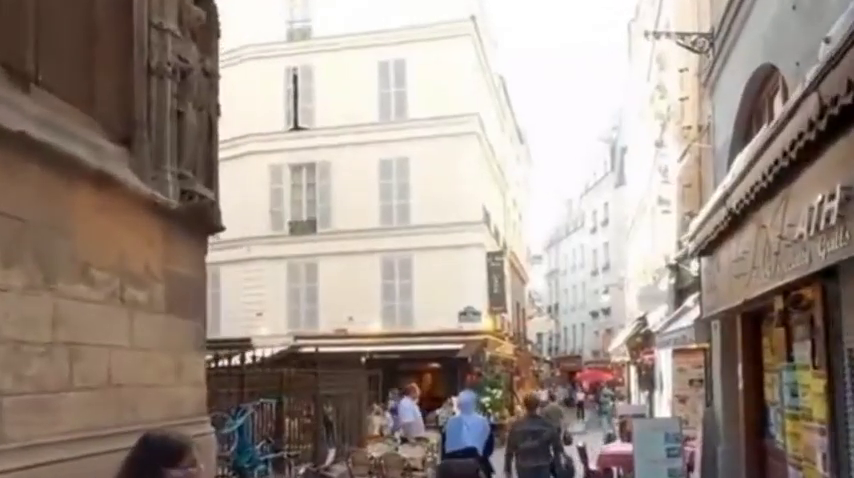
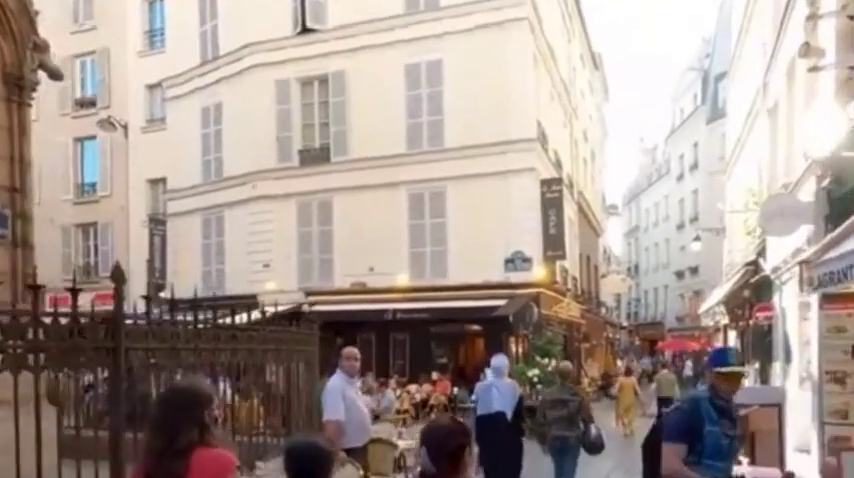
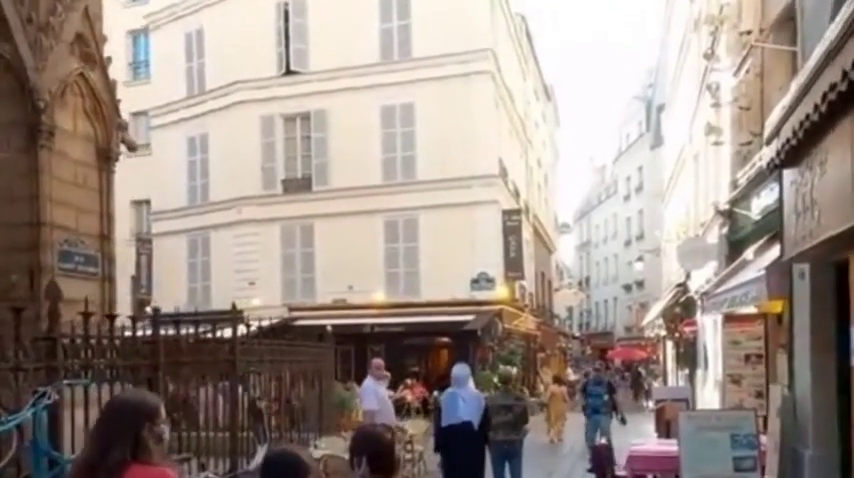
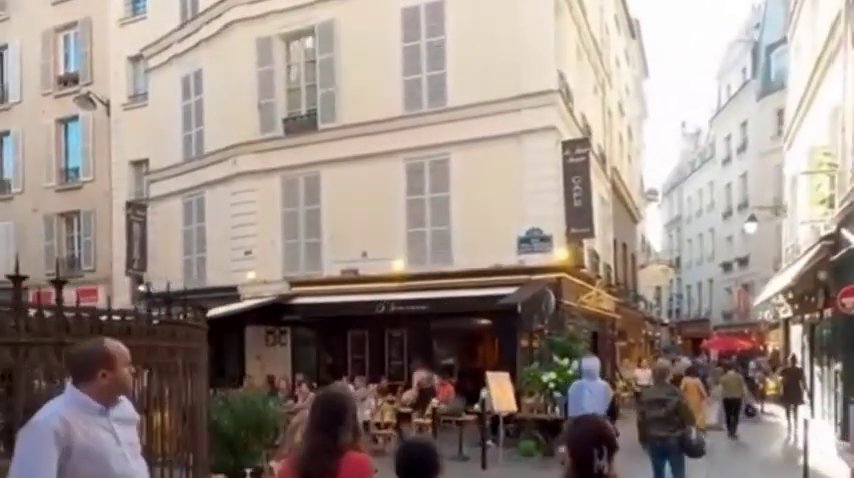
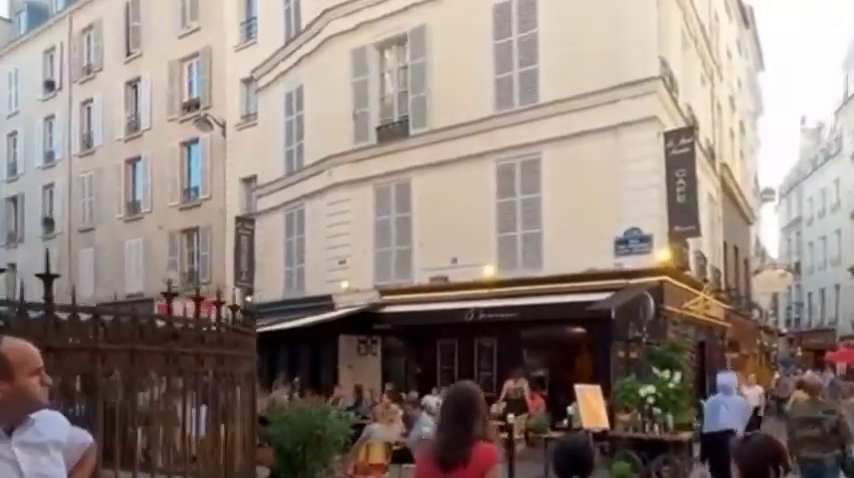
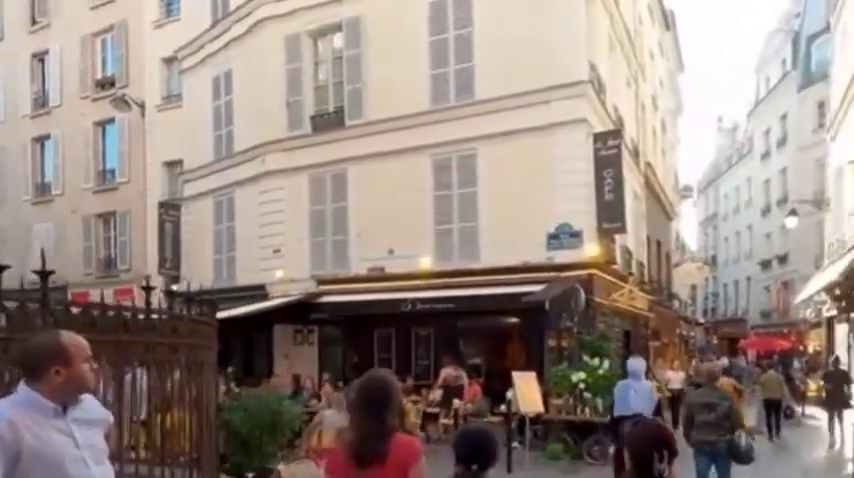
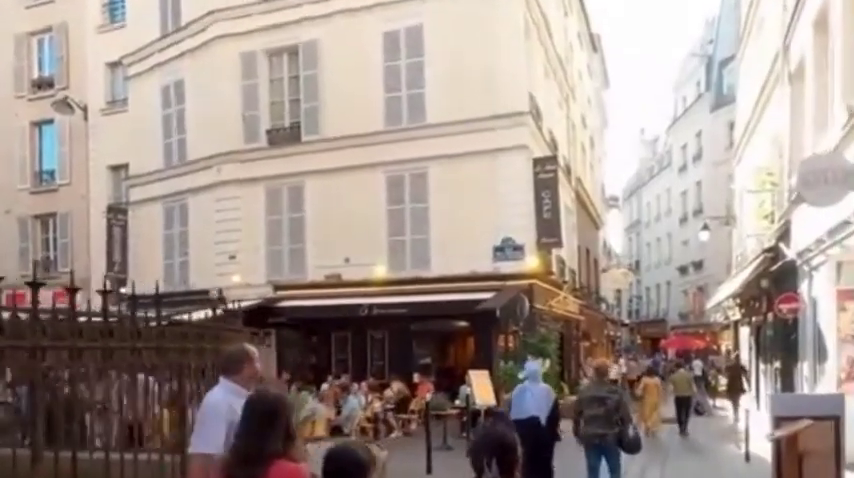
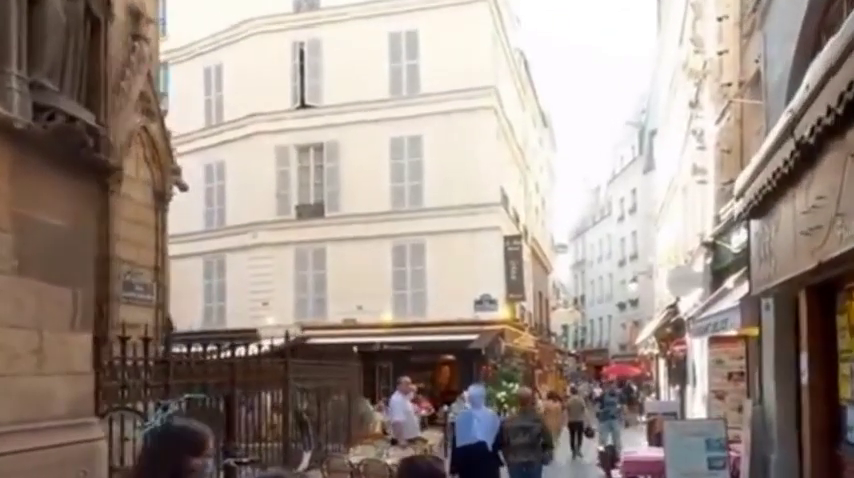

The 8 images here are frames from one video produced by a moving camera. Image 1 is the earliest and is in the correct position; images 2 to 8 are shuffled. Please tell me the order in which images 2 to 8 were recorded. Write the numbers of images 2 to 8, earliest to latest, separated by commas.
8, 3, 2, 7, 4, 6, 5
